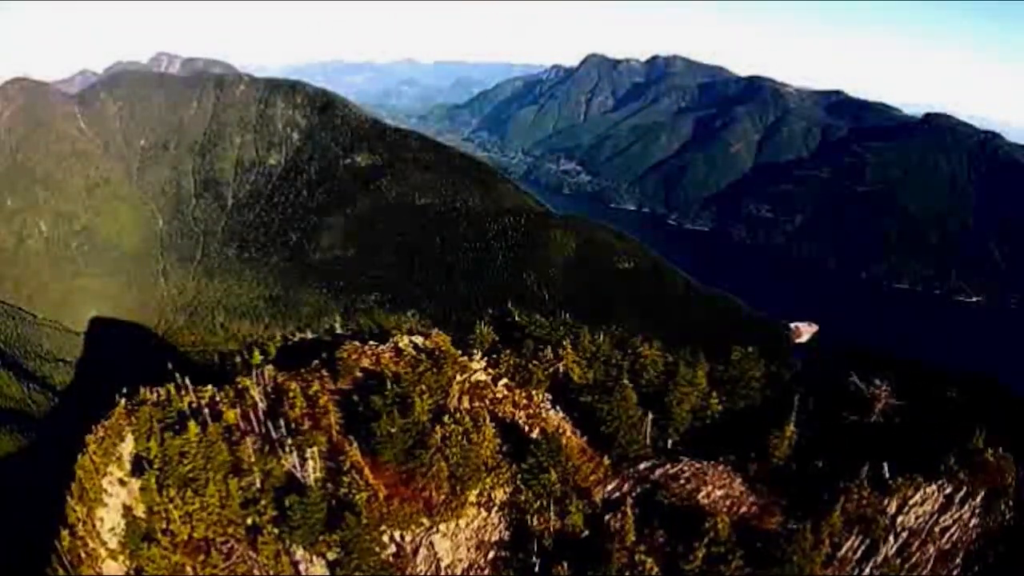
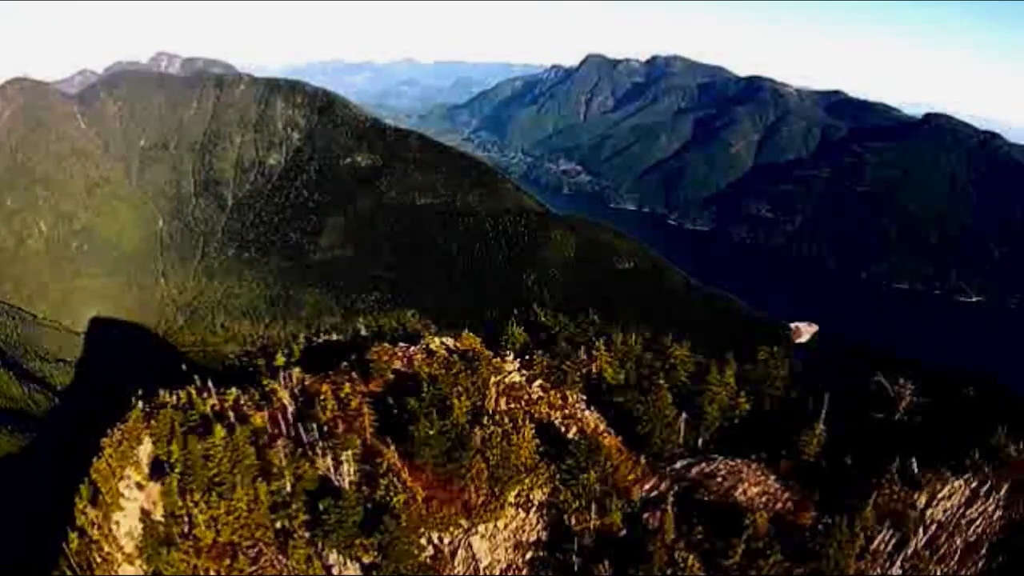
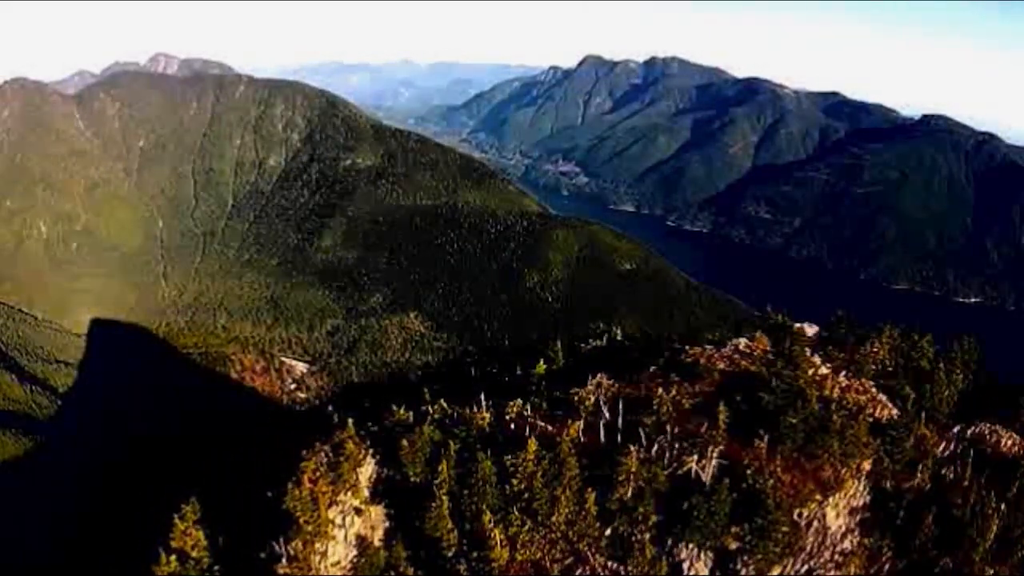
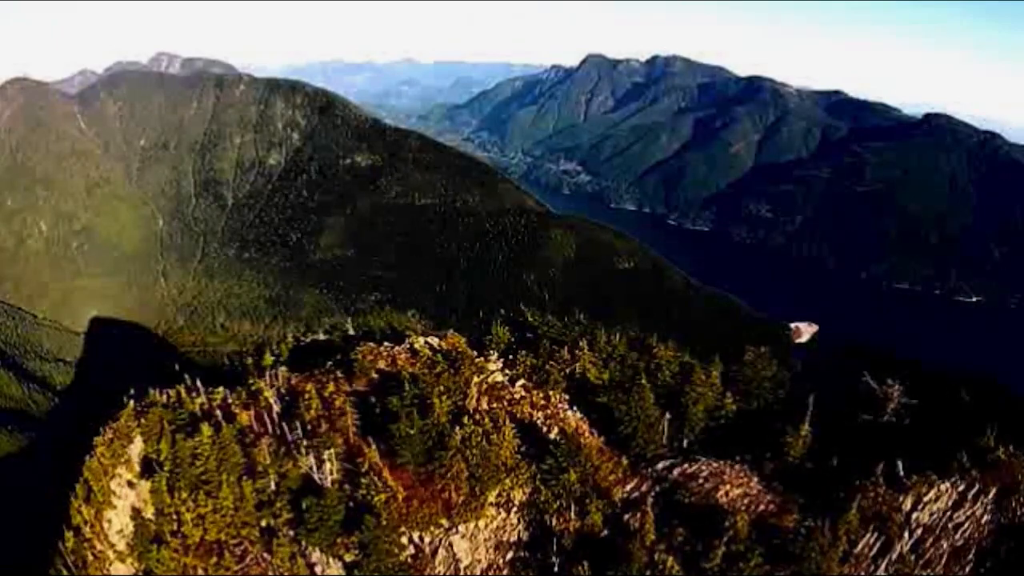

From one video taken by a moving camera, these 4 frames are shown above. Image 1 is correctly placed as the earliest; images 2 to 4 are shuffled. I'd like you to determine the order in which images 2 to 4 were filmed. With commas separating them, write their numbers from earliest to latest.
4, 2, 3
